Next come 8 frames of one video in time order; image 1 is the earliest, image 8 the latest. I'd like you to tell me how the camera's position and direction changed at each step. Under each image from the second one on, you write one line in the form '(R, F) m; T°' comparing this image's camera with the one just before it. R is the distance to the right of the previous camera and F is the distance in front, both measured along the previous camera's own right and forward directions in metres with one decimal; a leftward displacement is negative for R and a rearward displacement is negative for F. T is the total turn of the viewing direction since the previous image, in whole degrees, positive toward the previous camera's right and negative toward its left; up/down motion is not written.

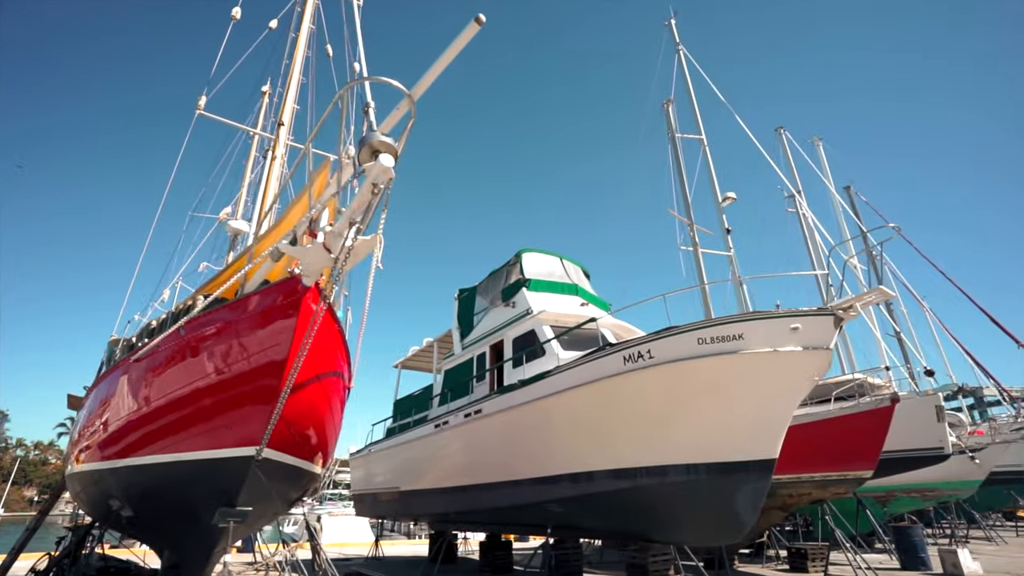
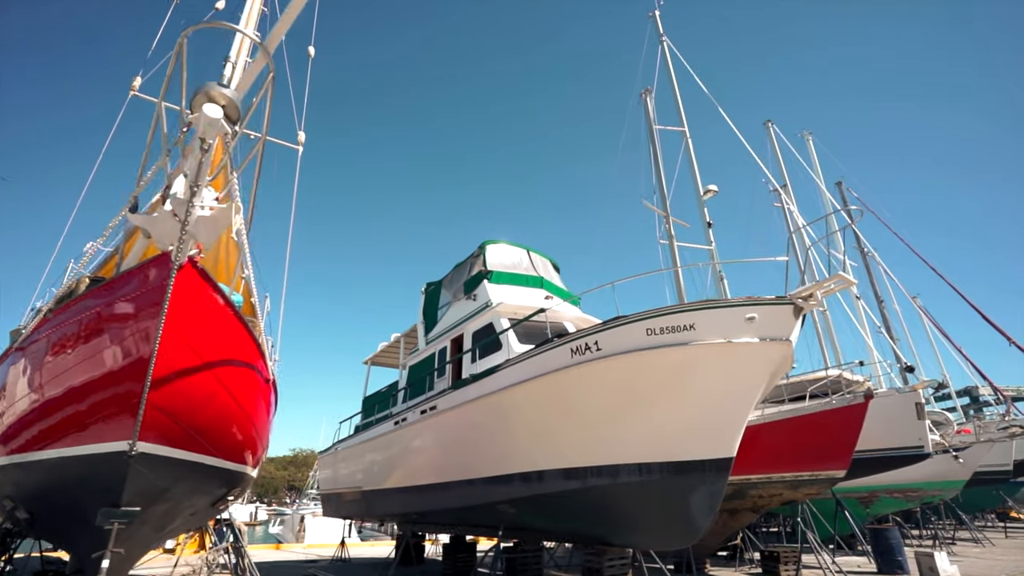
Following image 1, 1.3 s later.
(+0.7, +0.4) m; 0°
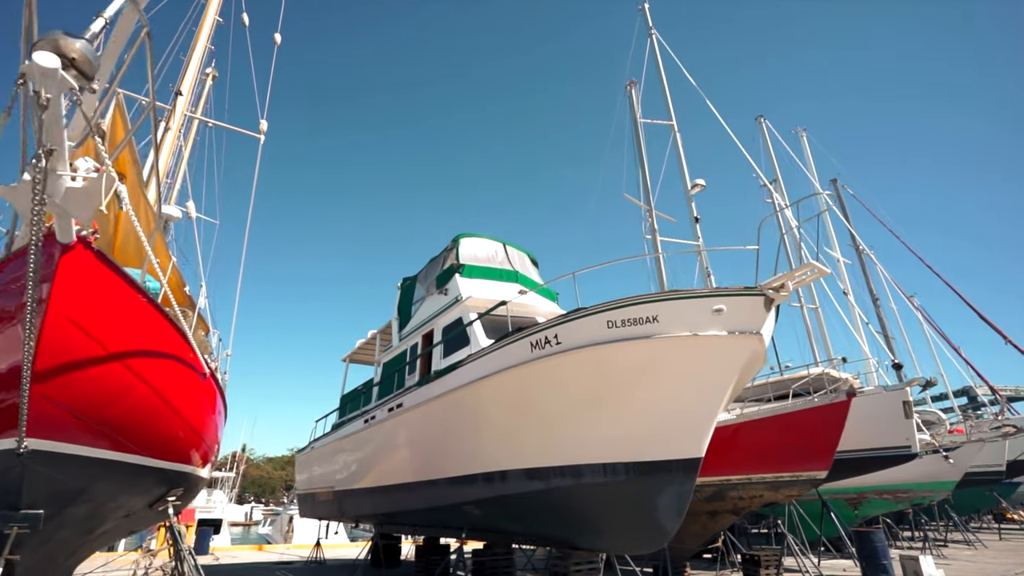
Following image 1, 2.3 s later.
(+0.4, +0.3) m; 0°
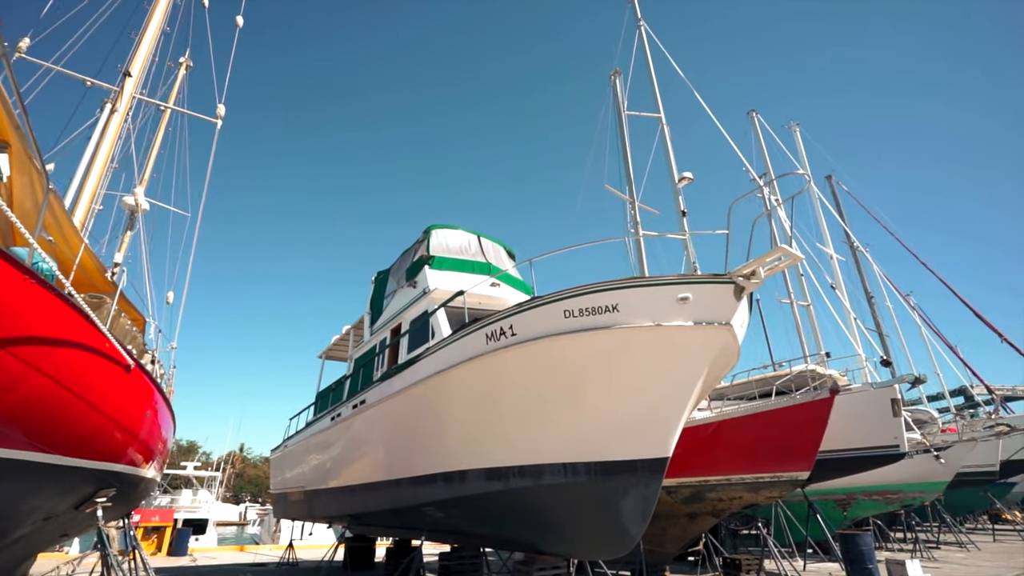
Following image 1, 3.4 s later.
(+0.4, +0.3) m; 0°
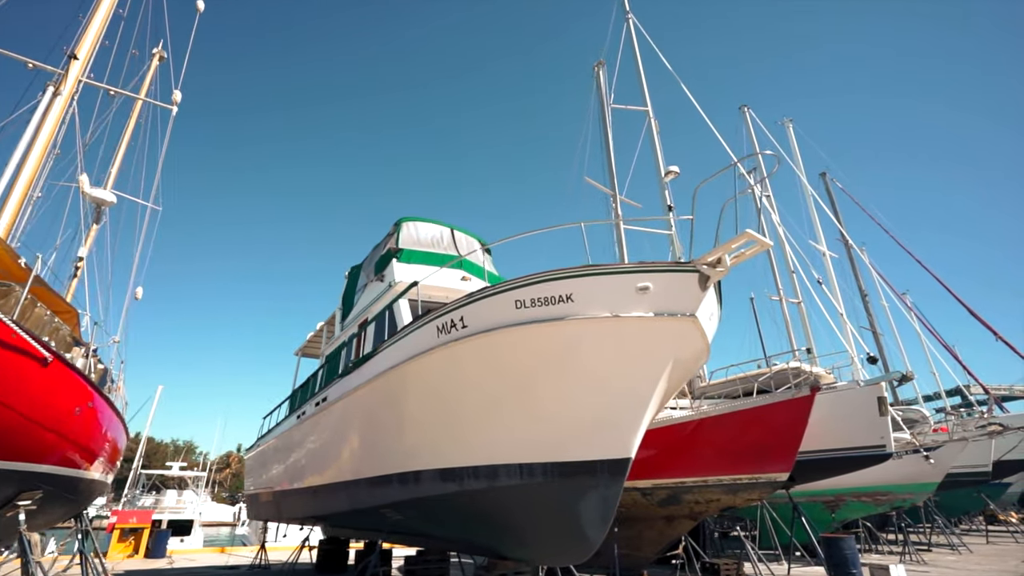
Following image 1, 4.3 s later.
(+0.4, +0.3) m; 0°
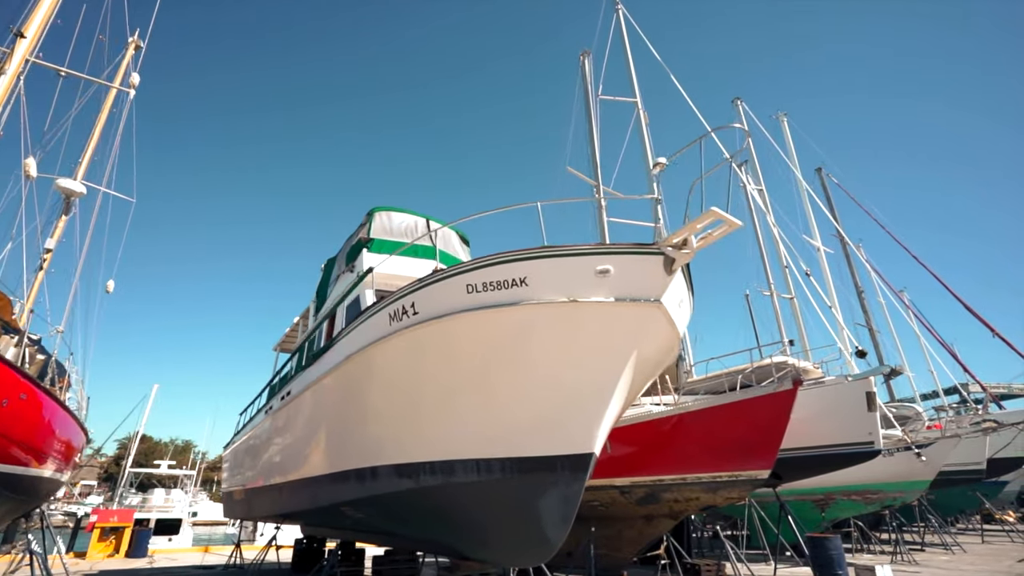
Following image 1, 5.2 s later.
(+0.4, +0.3) m; 0°
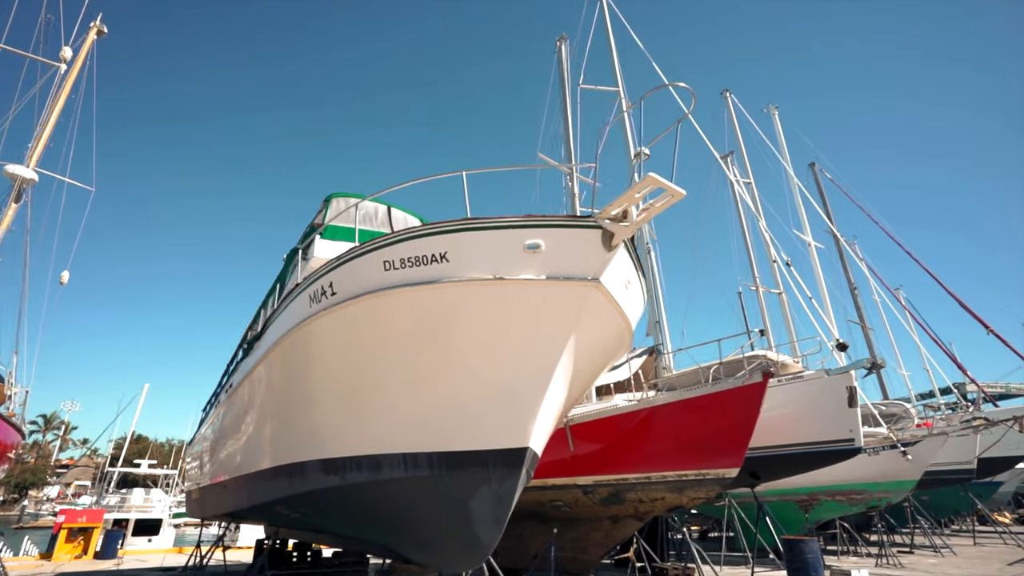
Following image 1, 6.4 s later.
(+0.6, +0.4) m; 0°
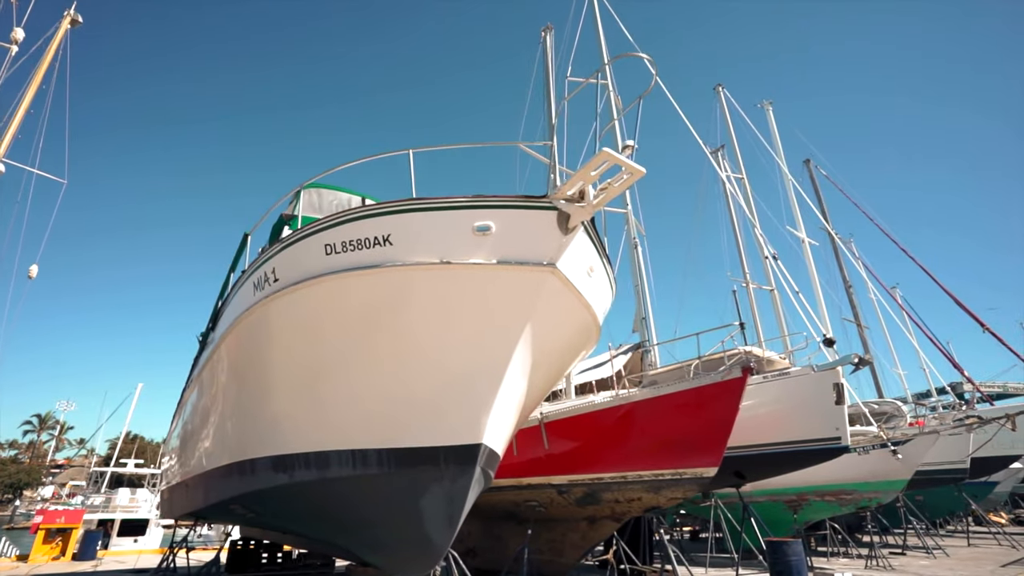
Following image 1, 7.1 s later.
(+0.3, +0.2) m; 0°
